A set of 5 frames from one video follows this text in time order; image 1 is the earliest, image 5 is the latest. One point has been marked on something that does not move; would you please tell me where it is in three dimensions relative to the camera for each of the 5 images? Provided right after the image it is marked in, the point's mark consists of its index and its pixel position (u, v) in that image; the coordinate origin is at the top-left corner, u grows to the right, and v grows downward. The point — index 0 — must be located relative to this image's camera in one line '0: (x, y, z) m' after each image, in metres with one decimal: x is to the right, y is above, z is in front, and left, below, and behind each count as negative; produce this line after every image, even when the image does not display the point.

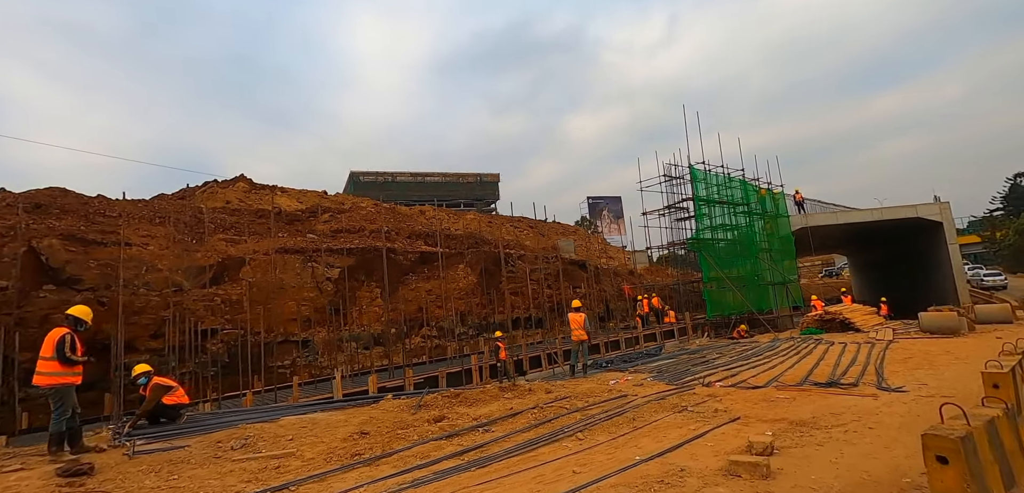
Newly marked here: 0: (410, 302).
0: (-3.3, -1.8, +16.1) m
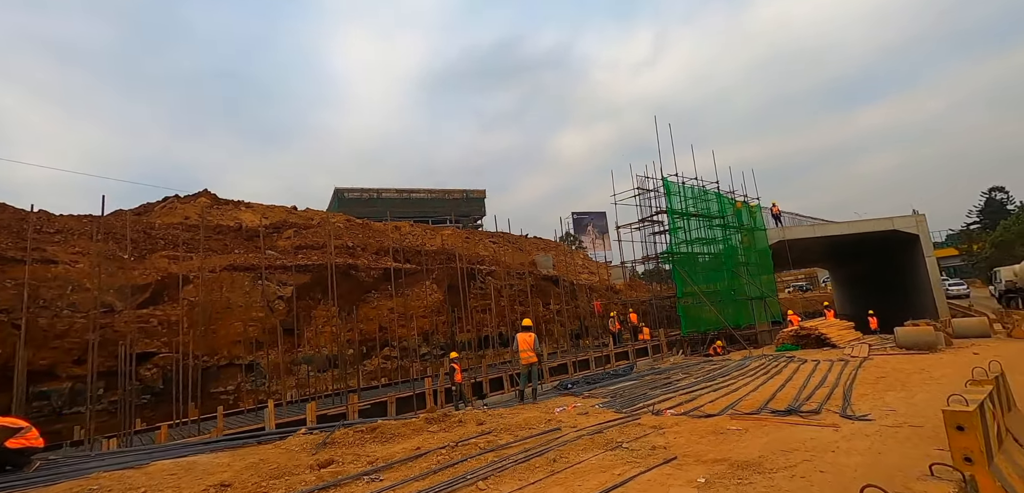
0: (-4.4, -2.3, +15.3) m
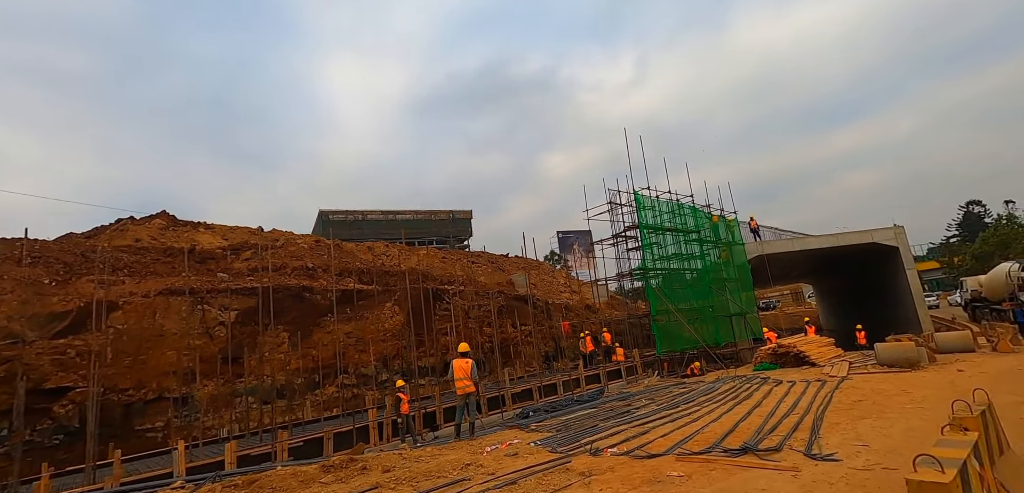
0: (-5.4, -2.9, +14.3) m
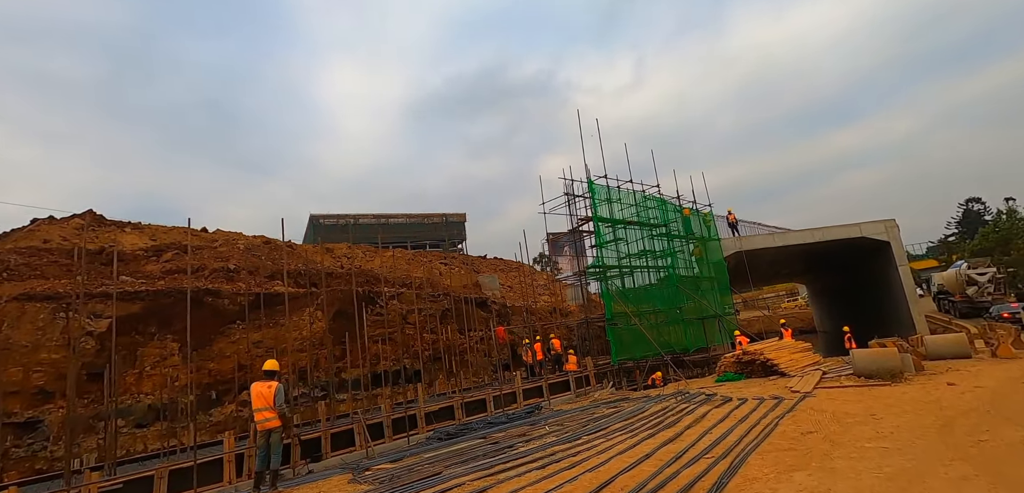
0: (-7.2, -2.8, +12.5) m
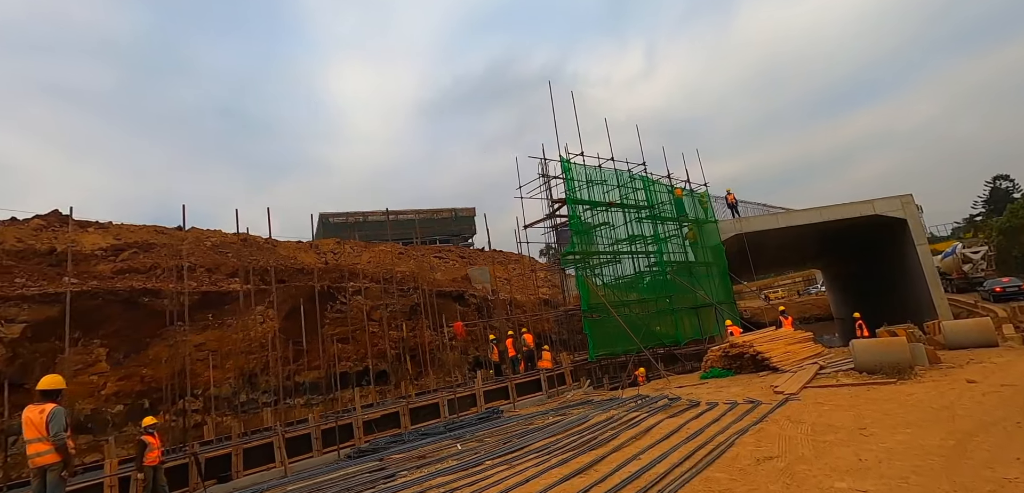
0: (-8.1, -2.7, +11.5) m
